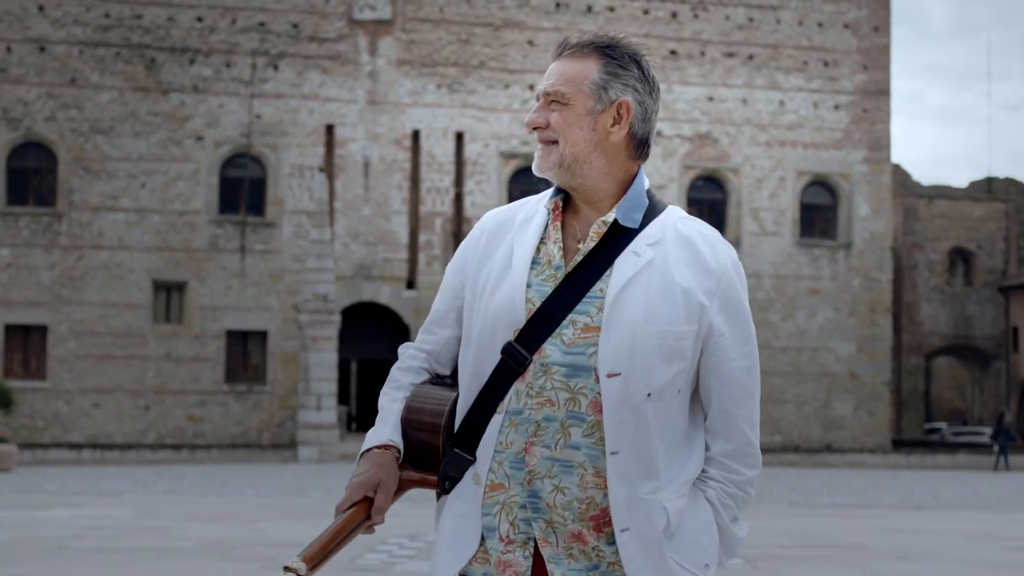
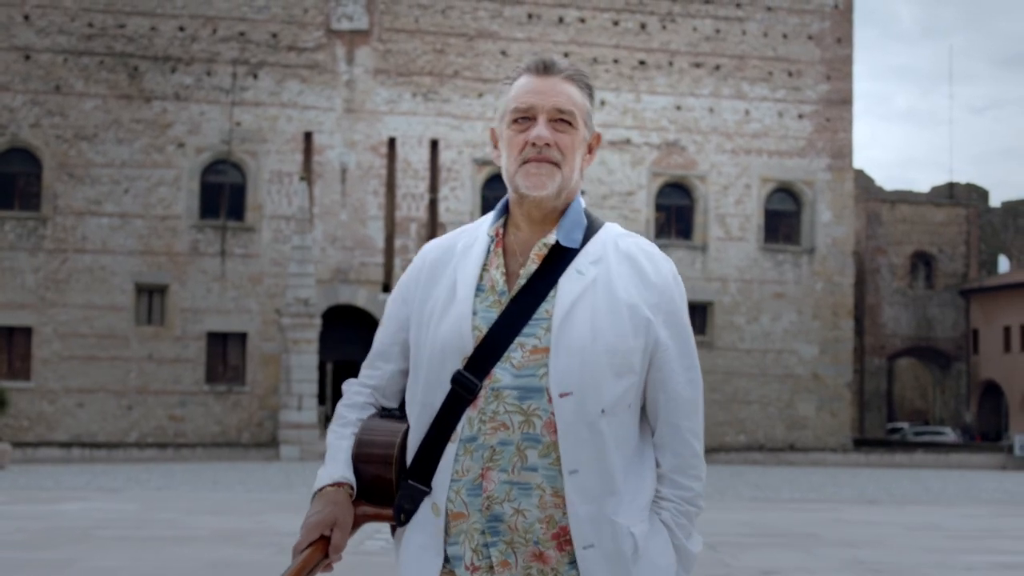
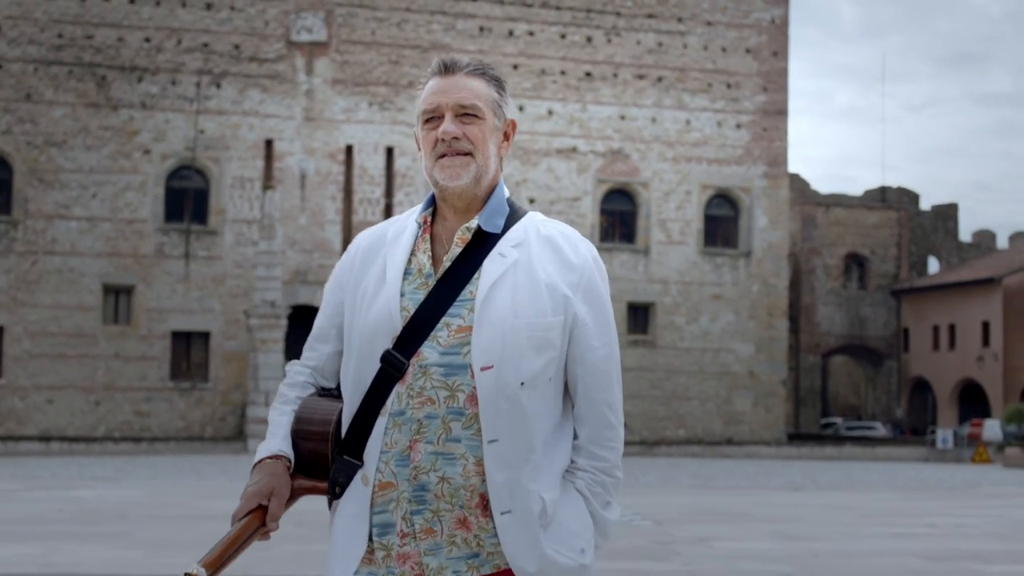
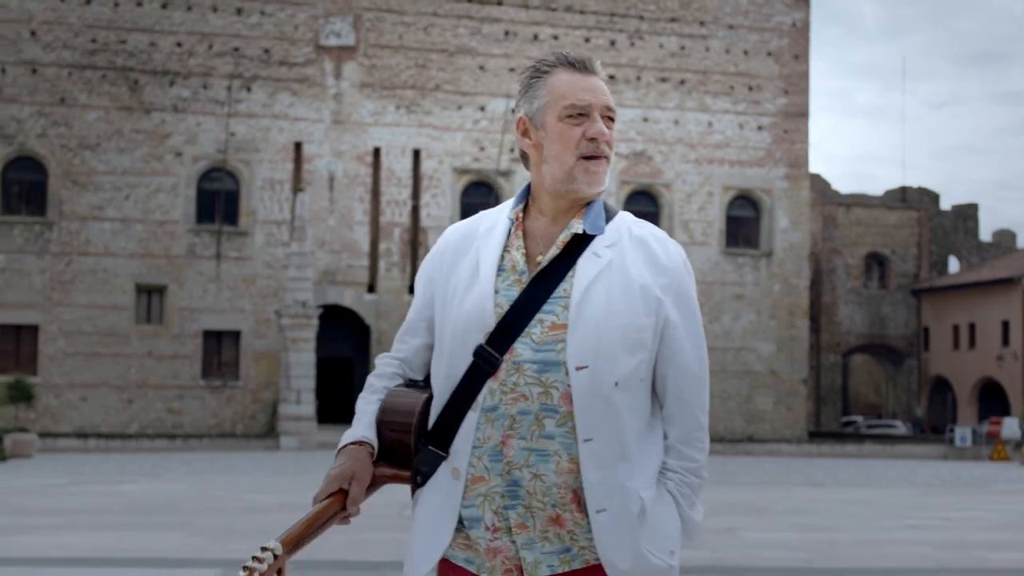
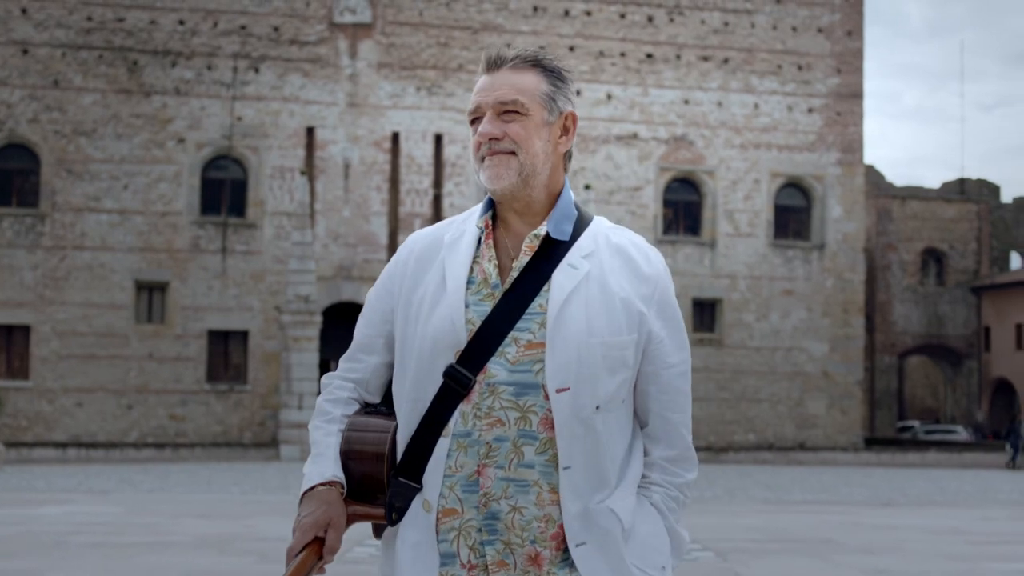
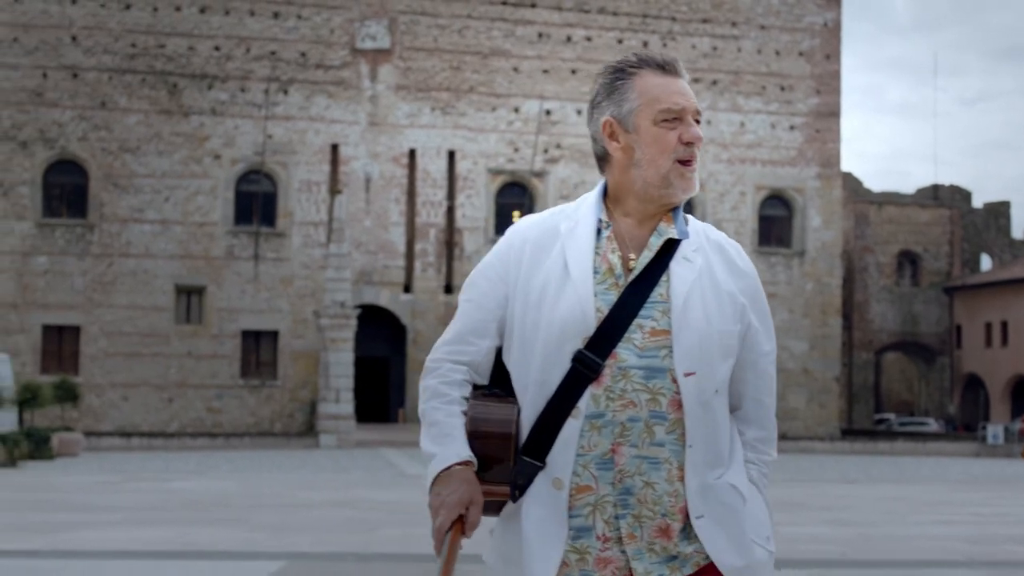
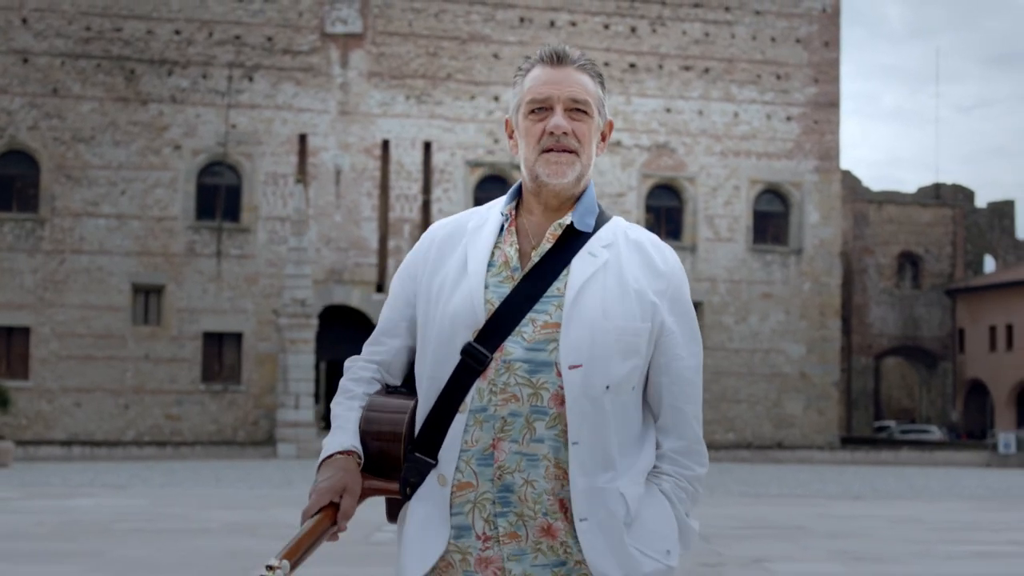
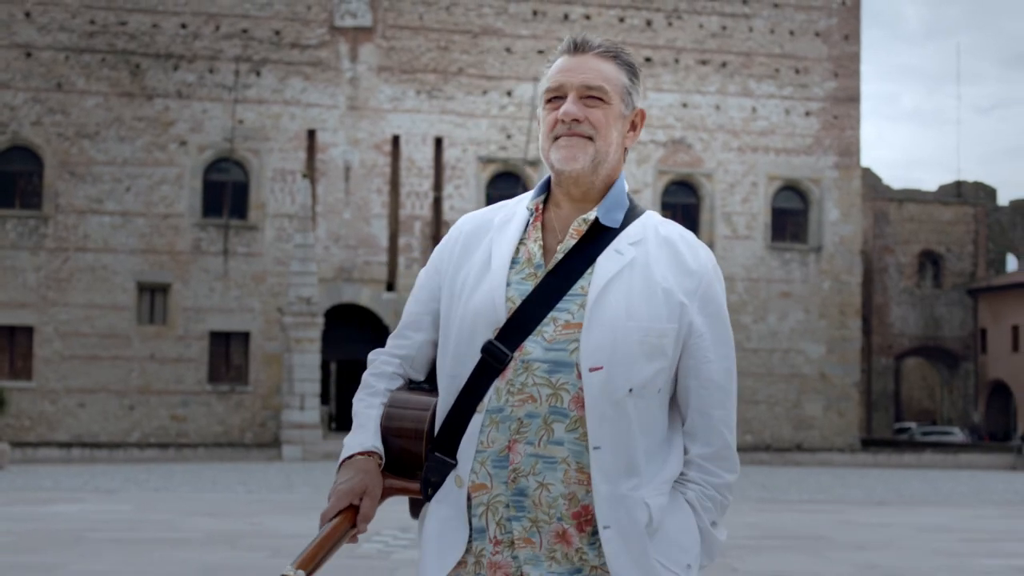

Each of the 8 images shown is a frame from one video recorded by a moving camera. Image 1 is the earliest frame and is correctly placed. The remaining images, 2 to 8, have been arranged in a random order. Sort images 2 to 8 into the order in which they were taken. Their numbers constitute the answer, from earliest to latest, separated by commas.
5, 8, 2, 7, 3, 4, 6
